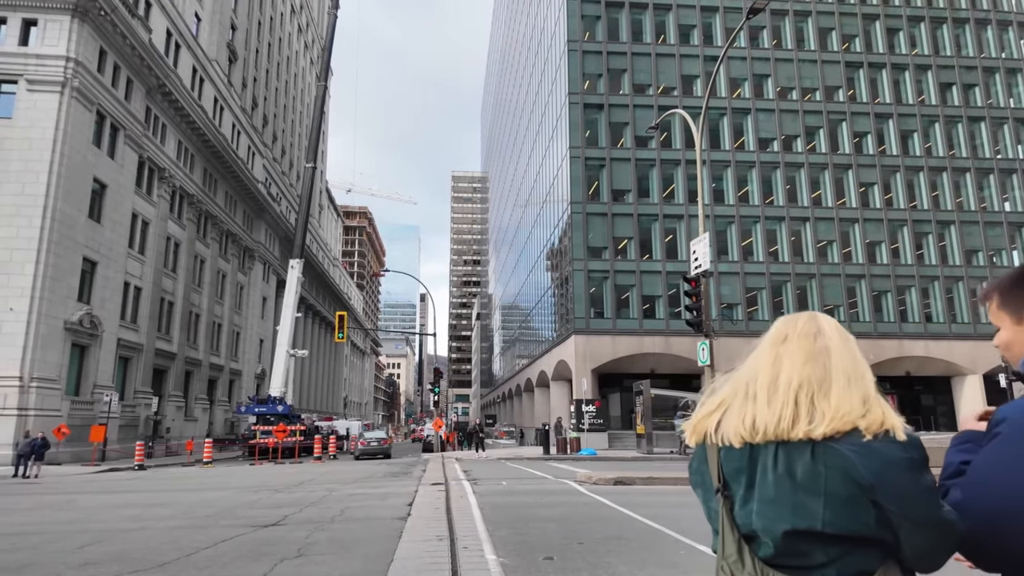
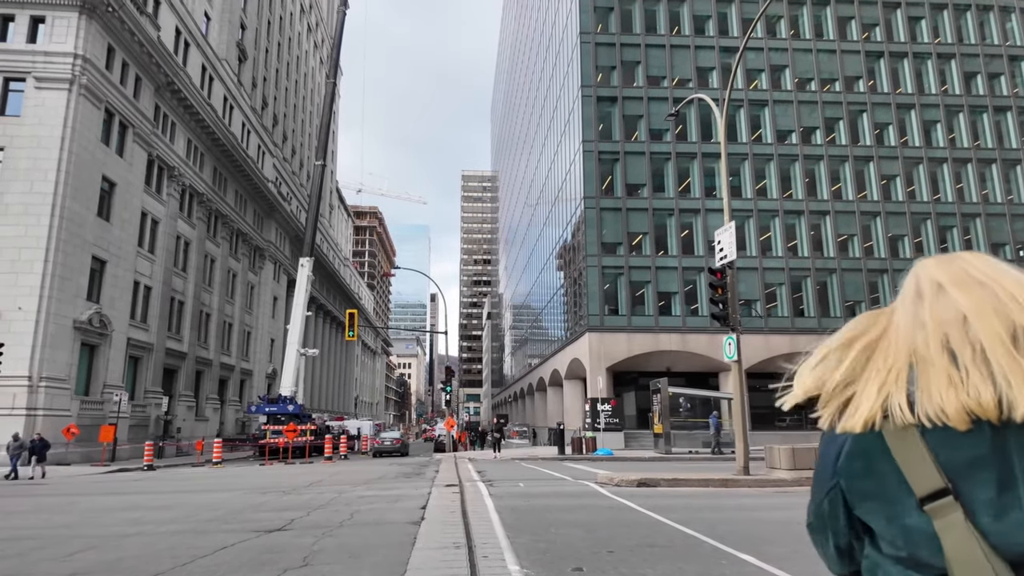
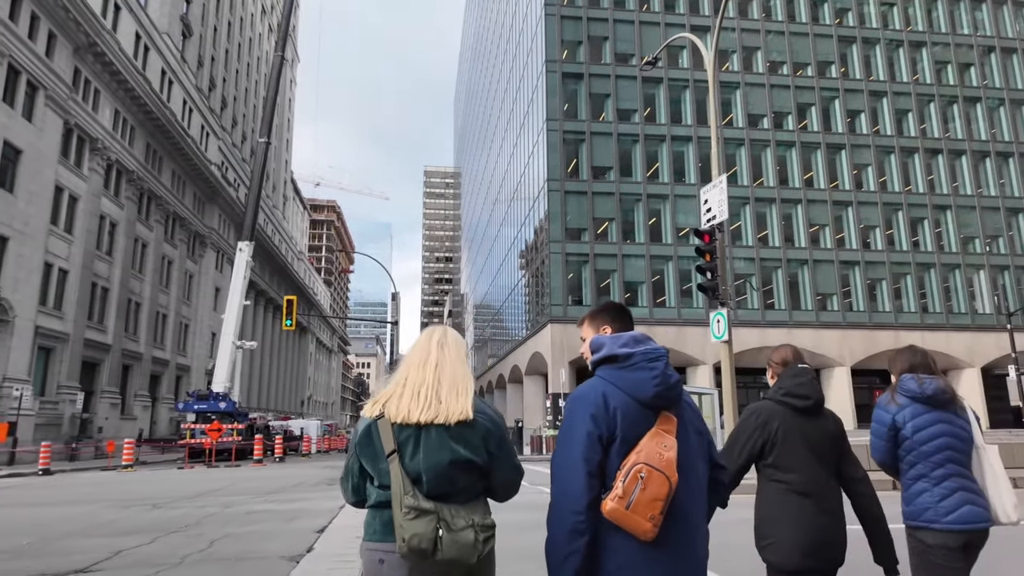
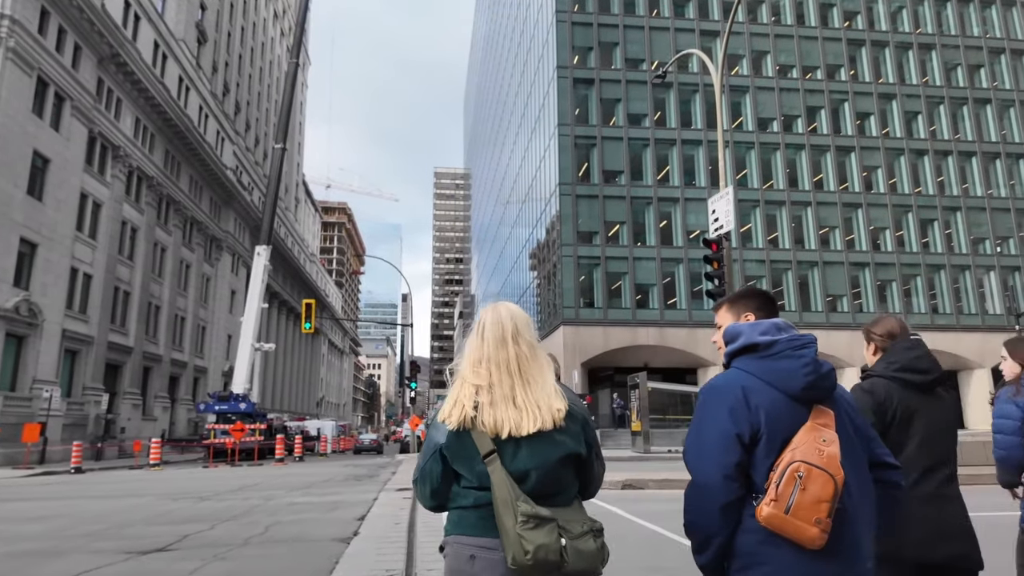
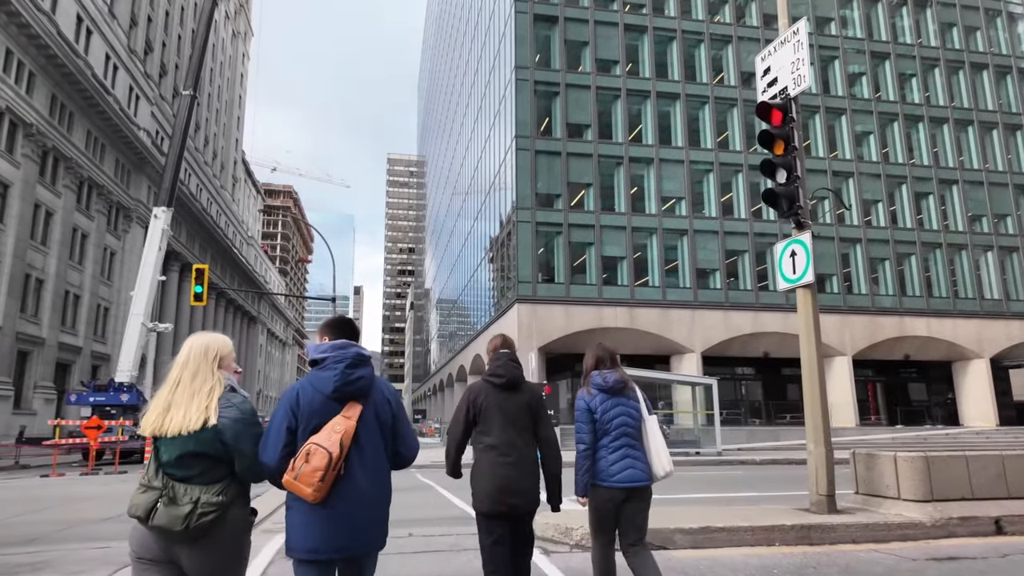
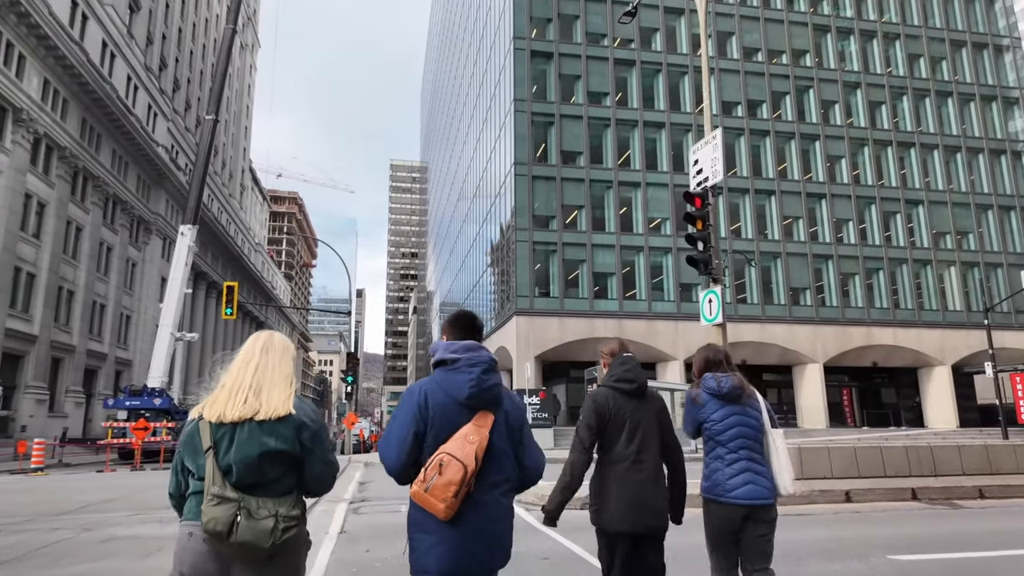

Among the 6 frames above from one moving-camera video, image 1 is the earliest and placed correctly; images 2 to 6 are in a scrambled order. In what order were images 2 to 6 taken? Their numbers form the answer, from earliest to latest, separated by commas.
2, 4, 3, 6, 5
